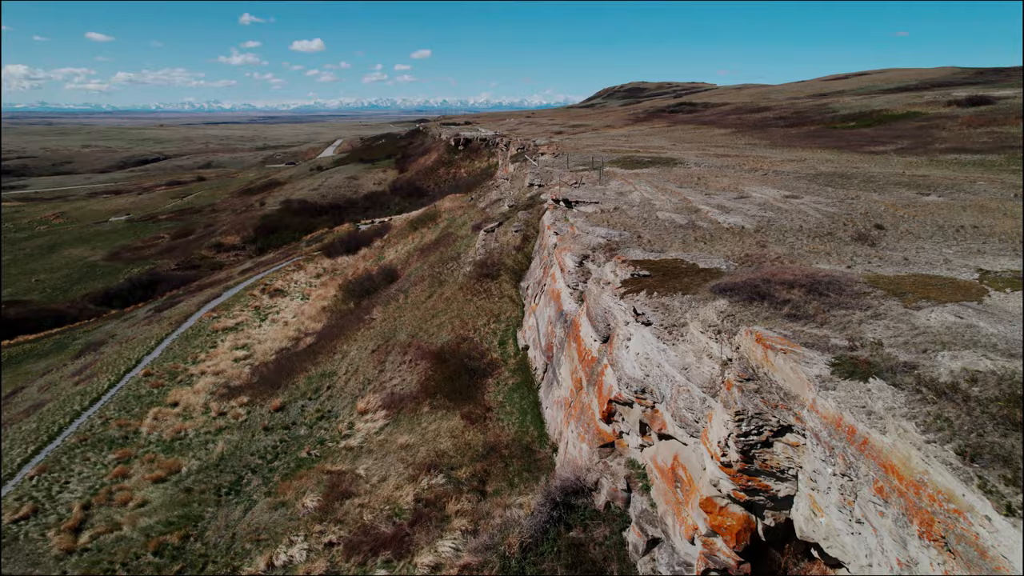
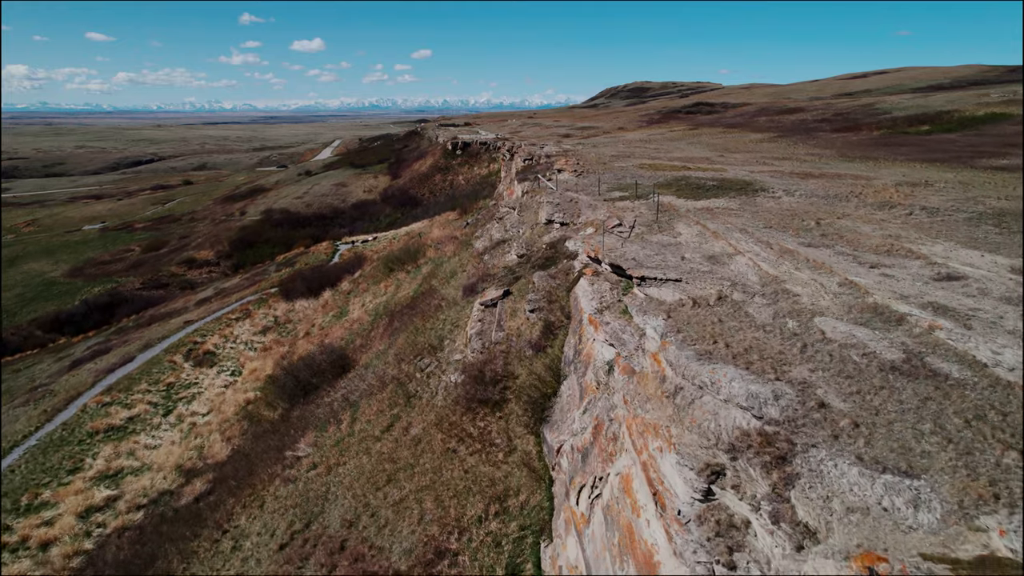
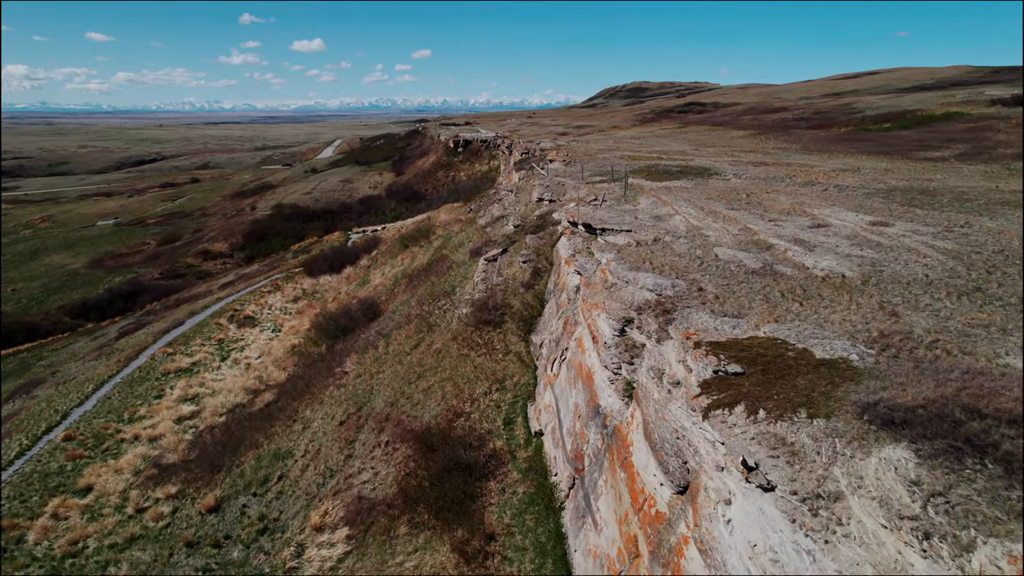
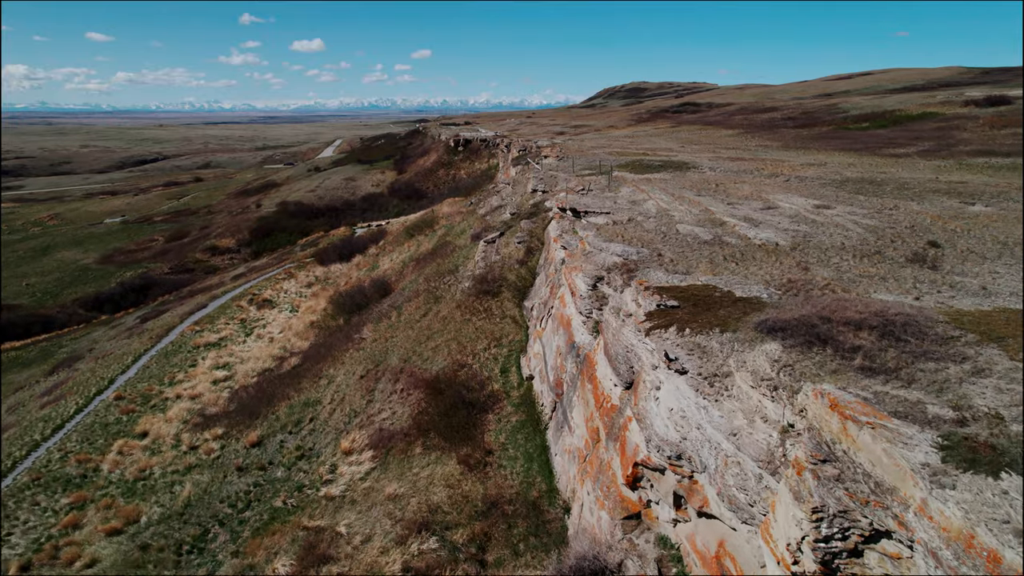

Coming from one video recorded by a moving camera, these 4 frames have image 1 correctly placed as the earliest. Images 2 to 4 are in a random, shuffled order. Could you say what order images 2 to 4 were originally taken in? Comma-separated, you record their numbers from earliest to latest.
4, 3, 2
